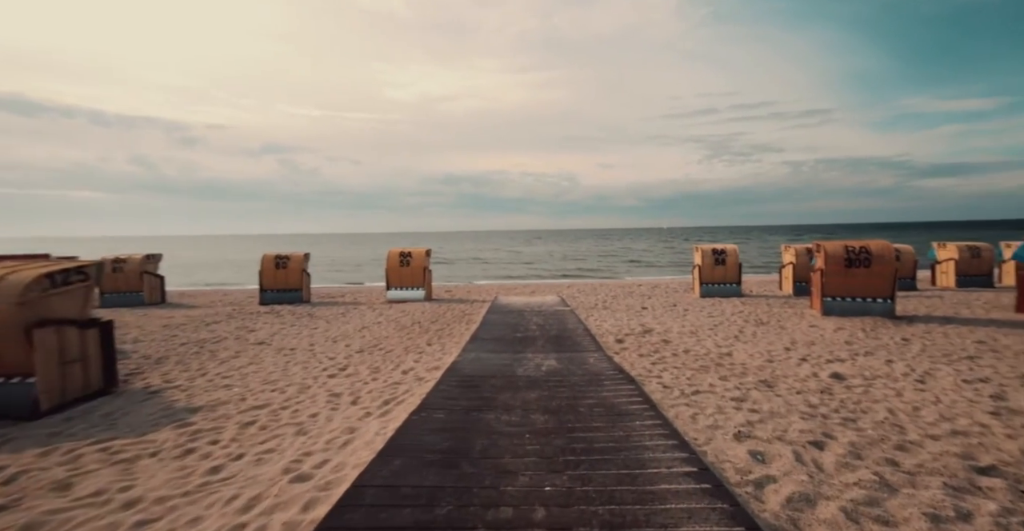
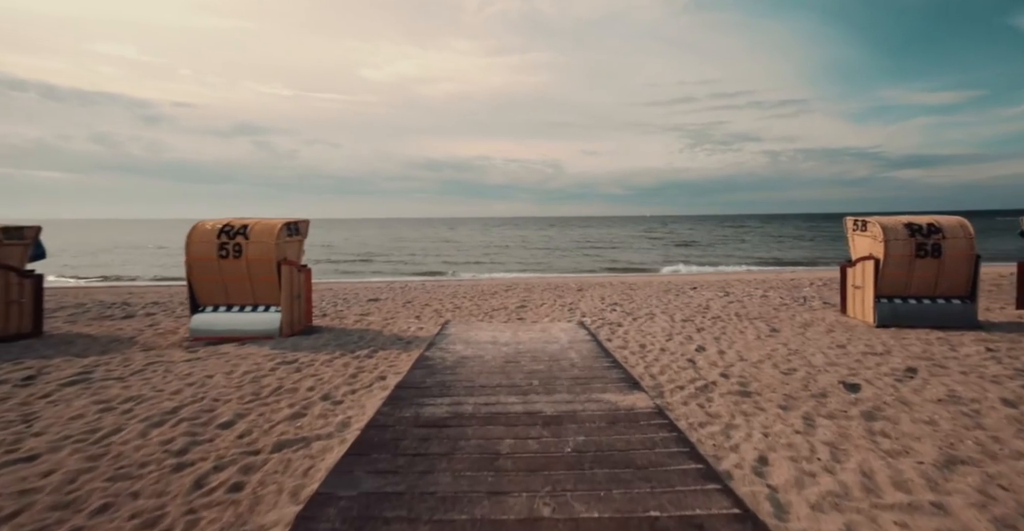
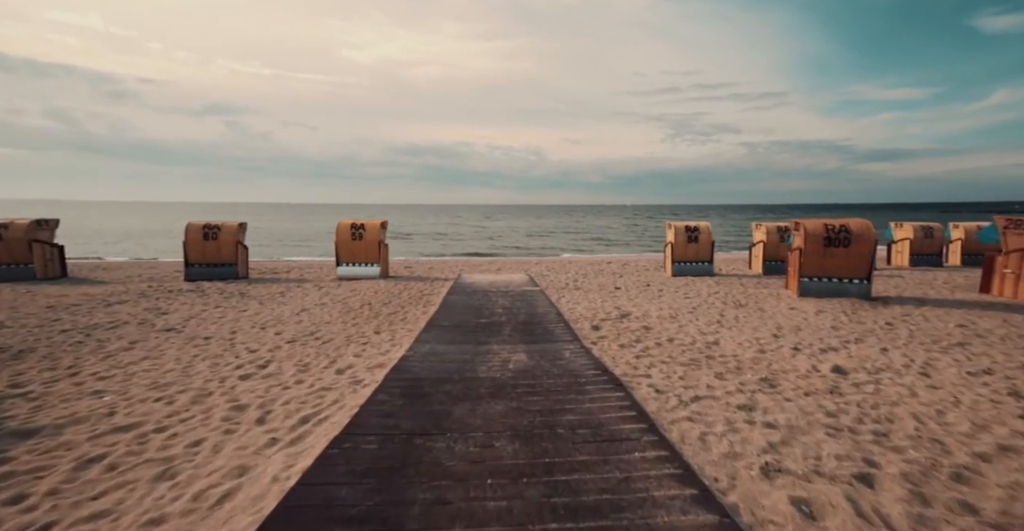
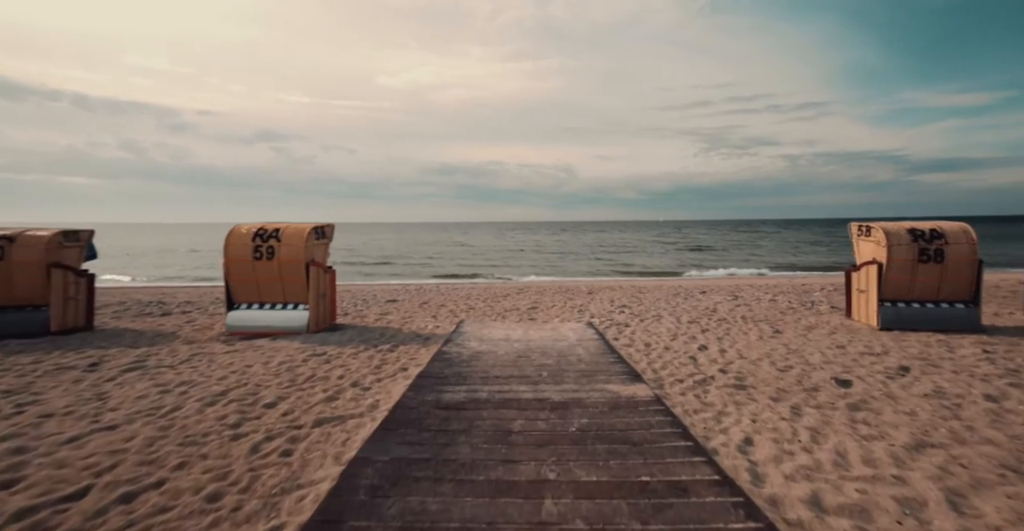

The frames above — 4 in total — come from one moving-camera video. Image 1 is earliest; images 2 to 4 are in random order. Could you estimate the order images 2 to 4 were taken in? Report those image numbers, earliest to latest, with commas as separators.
3, 4, 2
